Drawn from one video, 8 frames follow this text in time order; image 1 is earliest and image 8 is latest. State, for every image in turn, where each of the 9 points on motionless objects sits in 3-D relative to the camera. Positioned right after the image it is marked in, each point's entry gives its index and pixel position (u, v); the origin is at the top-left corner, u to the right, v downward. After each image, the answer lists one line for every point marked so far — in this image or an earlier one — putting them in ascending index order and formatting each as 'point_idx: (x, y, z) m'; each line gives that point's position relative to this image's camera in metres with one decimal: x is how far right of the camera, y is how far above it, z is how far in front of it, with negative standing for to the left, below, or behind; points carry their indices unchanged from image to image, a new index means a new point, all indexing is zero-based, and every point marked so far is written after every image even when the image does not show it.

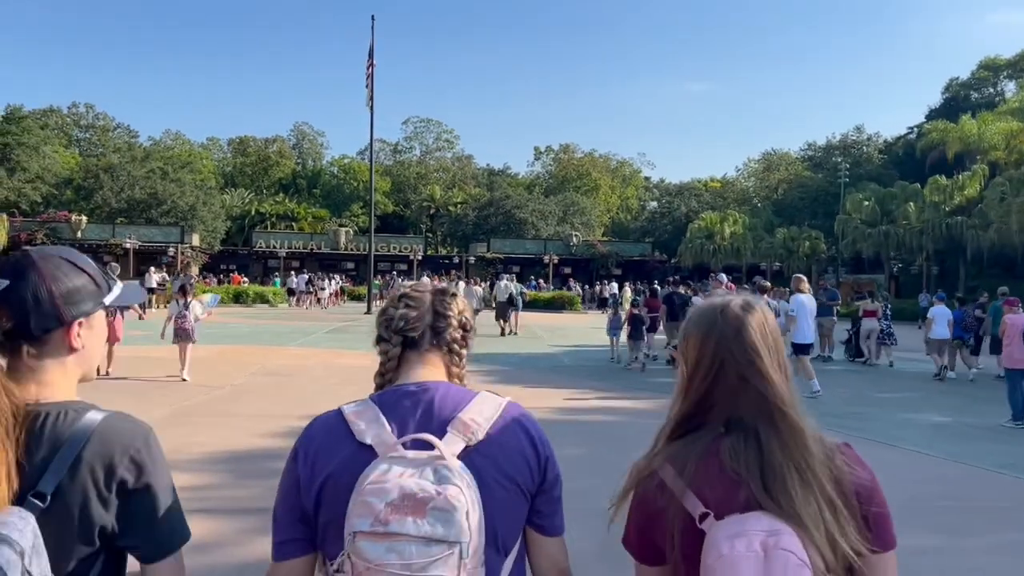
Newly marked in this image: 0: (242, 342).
0: (-5.9, -1.2, +18.3) m
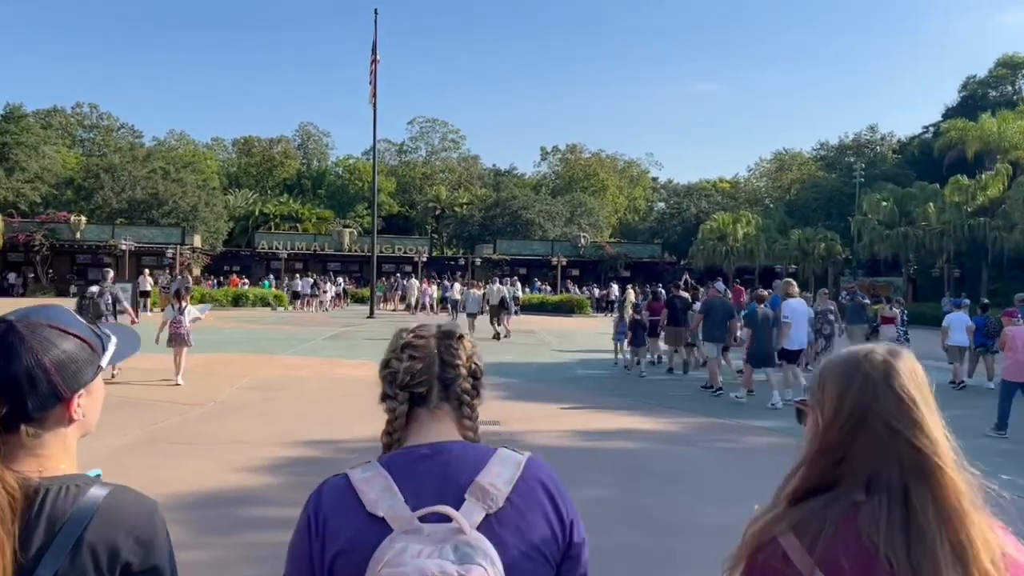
0: (-5.8, -1.3, +17.3) m
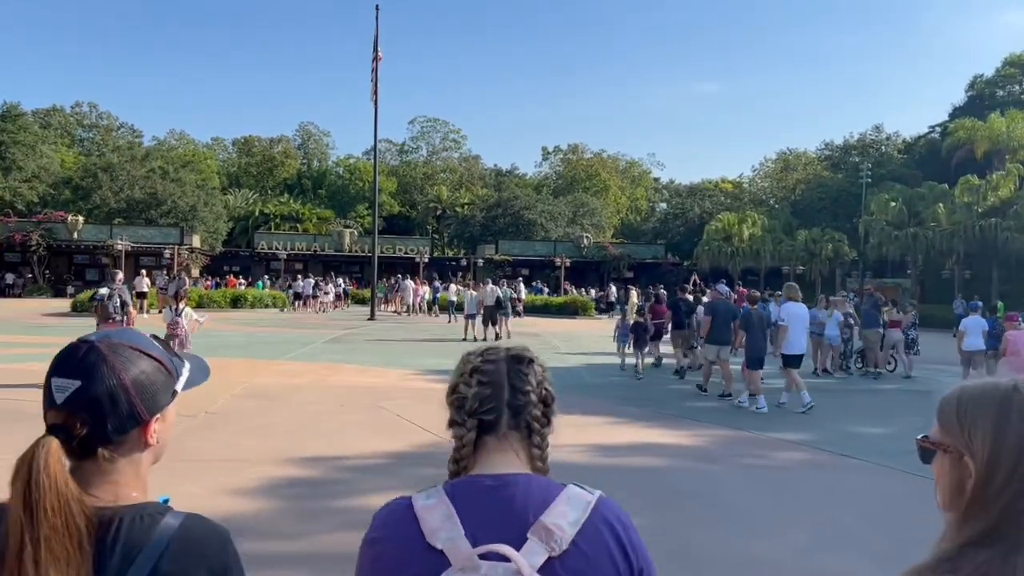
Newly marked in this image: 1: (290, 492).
0: (-5.6, -1.3, +16.8) m
1: (-1.6, -1.5, +6.1) m
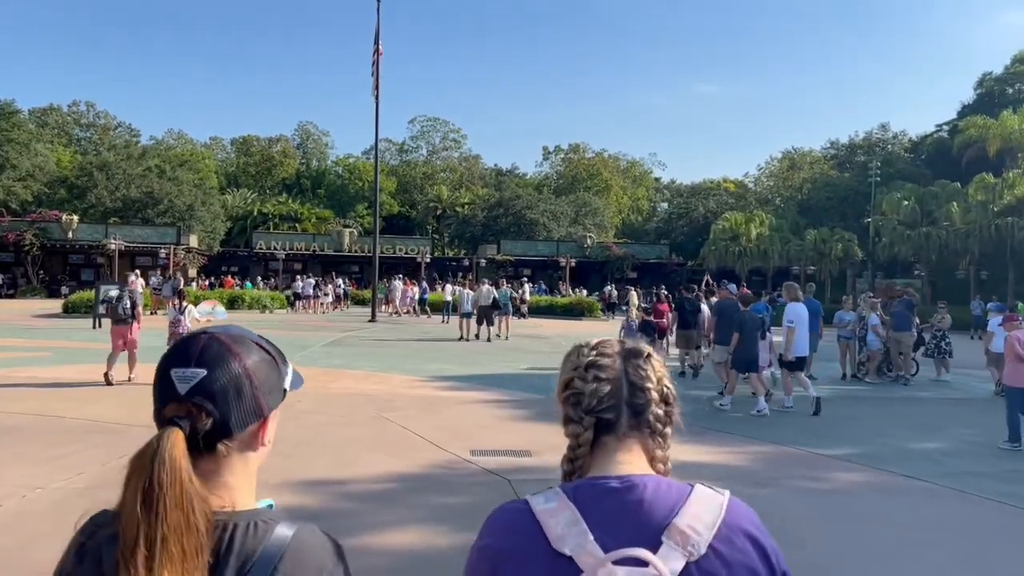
0: (-5.5, -1.3, +15.9) m
1: (-1.4, -1.5, +5.3) m
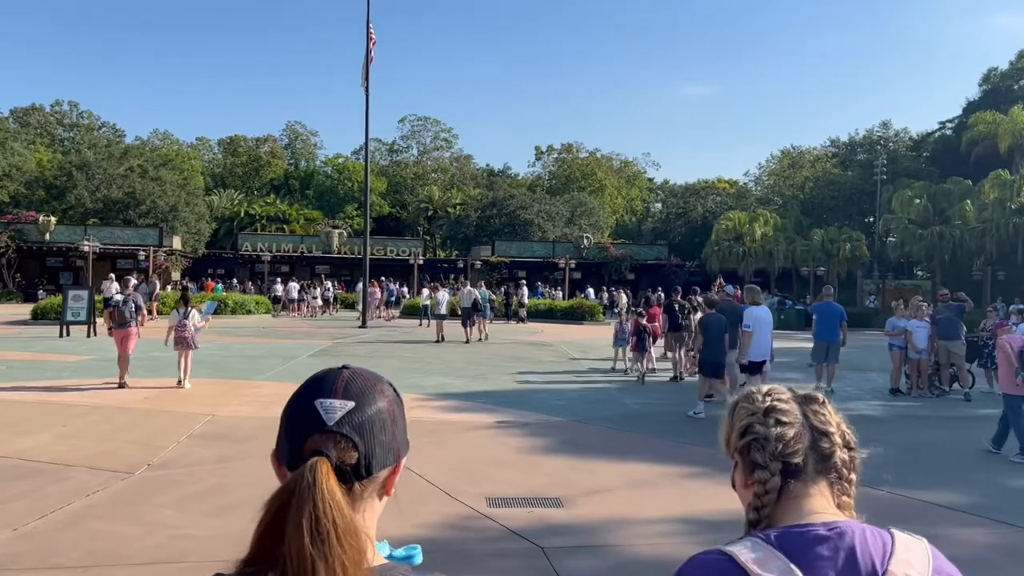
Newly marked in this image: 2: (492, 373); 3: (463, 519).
0: (-5.4, -1.4, +14.4) m
1: (-1.2, -1.6, +3.8) m
2: (-0.4, -1.5, +14.6) m
3: (-0.3, -1.6, +5.6) m
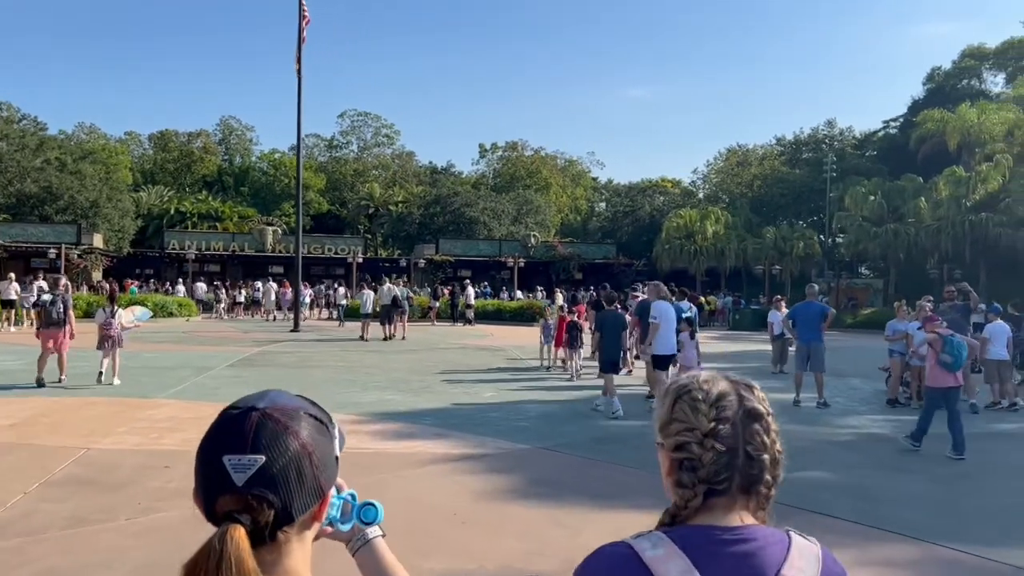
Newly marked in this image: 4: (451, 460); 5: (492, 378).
0: (-6.1, -1.4, +12.2) m
1: (-1.2, -1.6, +2.0) m
2: (-1.1, -1.5, +12.8) m
3: (-0.5, -1.6, +3.9) m
4: (-0.5, -1.5, +7.4) m
5: (-0.3, -1.6, +14.3) m
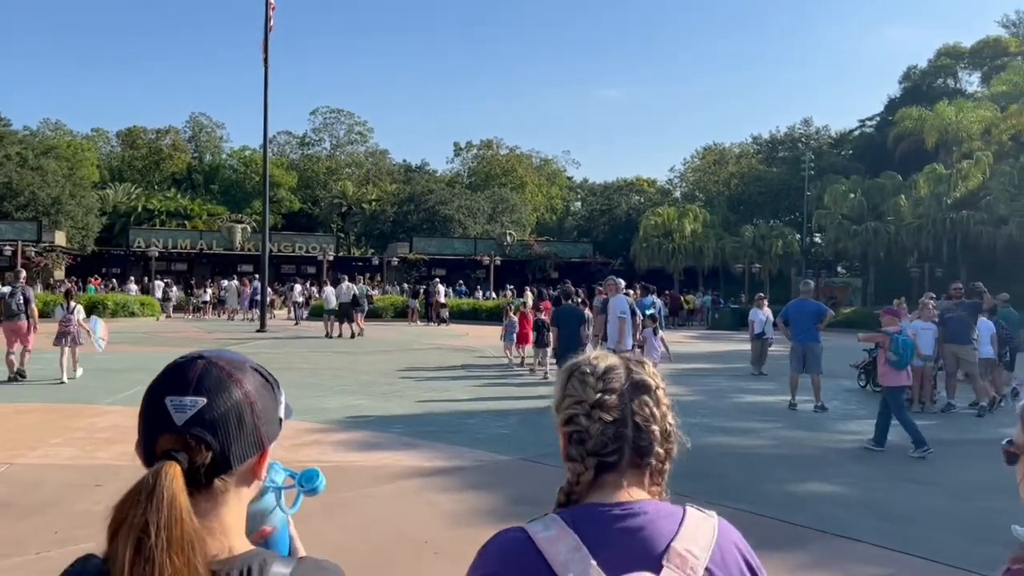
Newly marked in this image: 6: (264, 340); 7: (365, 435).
0: (-6.4, -1.4, +11.3) m
1: (-1.2, -1.5, +1.1) m
2: (-1.5, -1.4, +12.0) m
3: (-0.6, -1.5, +3.1) m
4: (-0.7, -1.5, +6.6) m
5: (-0.7, -1.5, +13.5) m
6: (-5.7, -1.2, +19.4) m
7: (-1.4, -1.4, +8.1) m
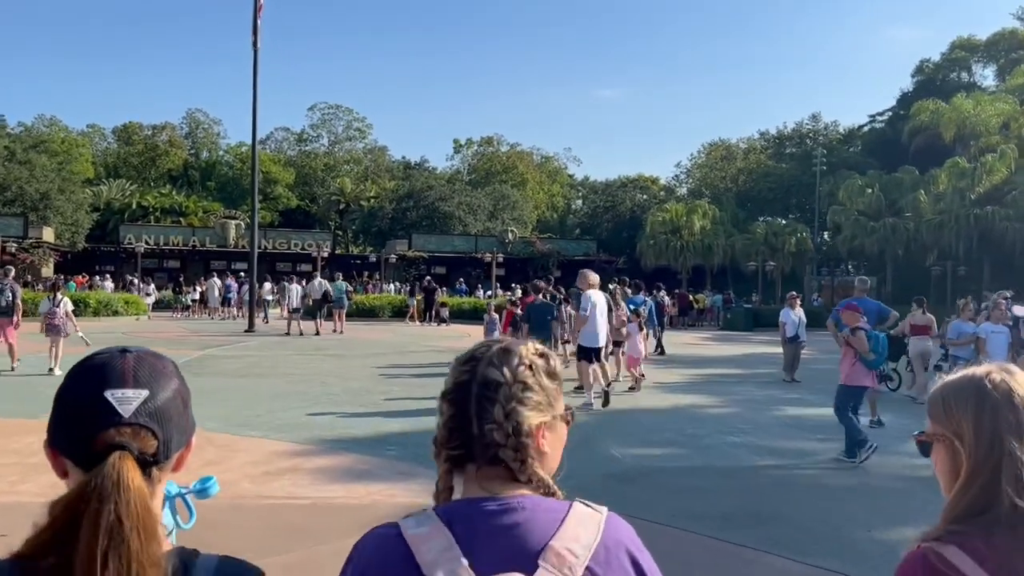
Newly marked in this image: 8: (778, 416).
0: (-6.3, -1.4, +10.0) m
1: (-1.1, -1.5, -0.2) m
2: (-1.3, -1.4, +10.7) m
3: (-0.4, -1.5, +1.8) m
4: (-0.6, -1.4, +5.3) m
5: (-0.6, -1.5, +12.2) m
6: (-5.6, -1.2, +18.0) m
7: (-1.3, -1.4, +6.8) m
8: (+3.1, -1.5, +9.8) m
